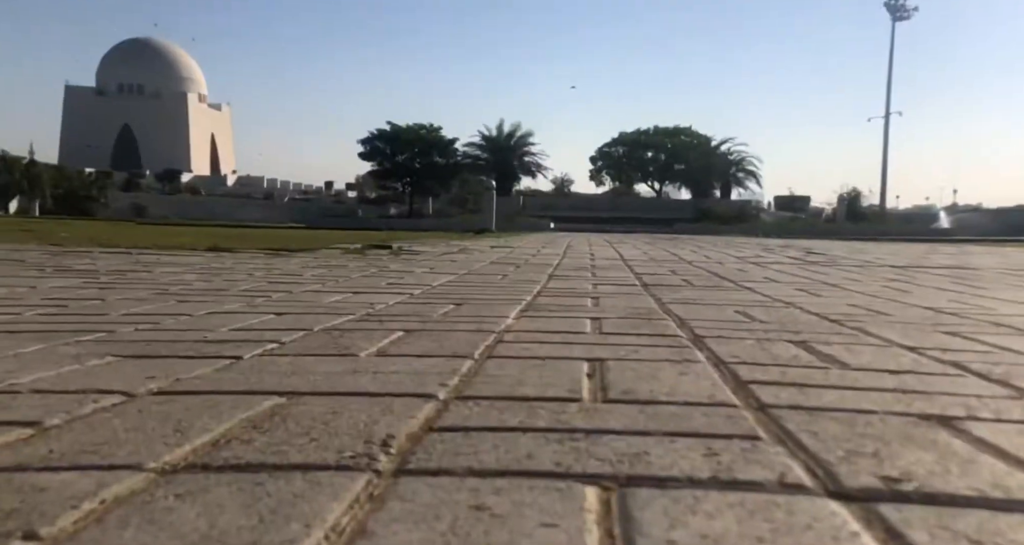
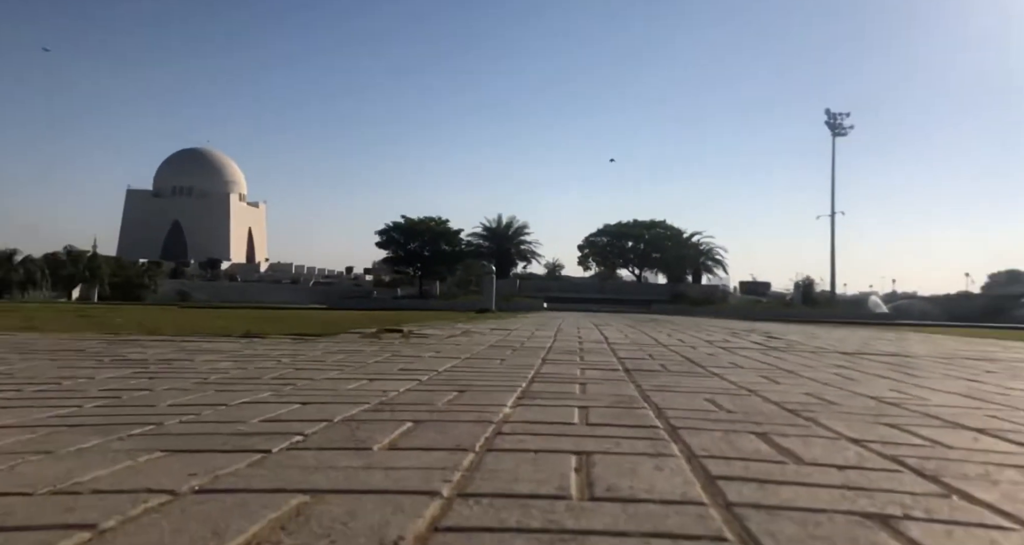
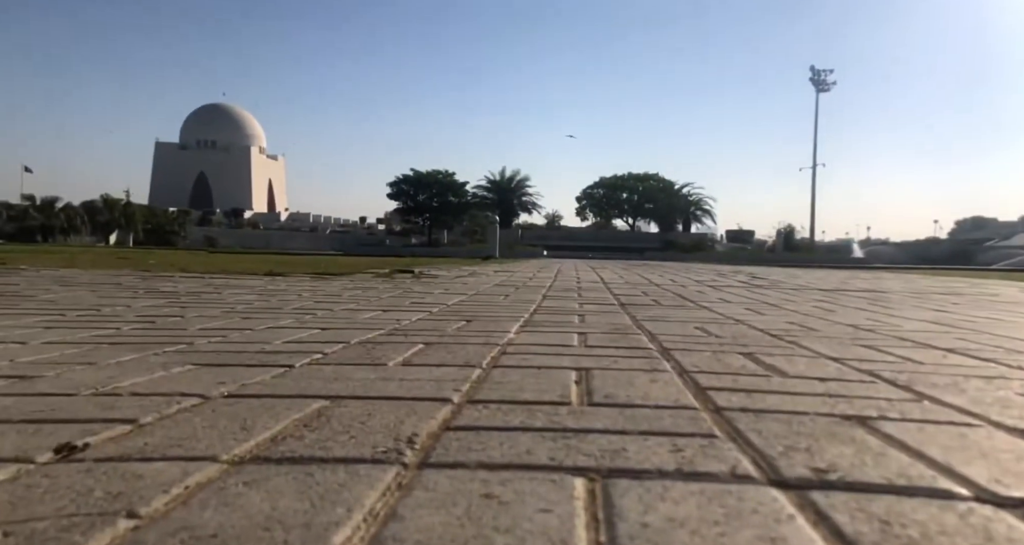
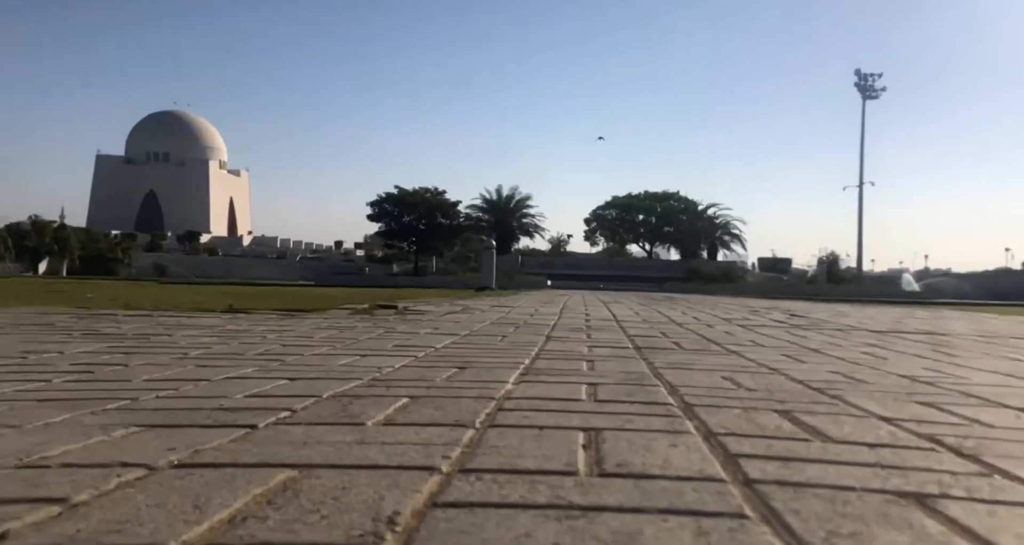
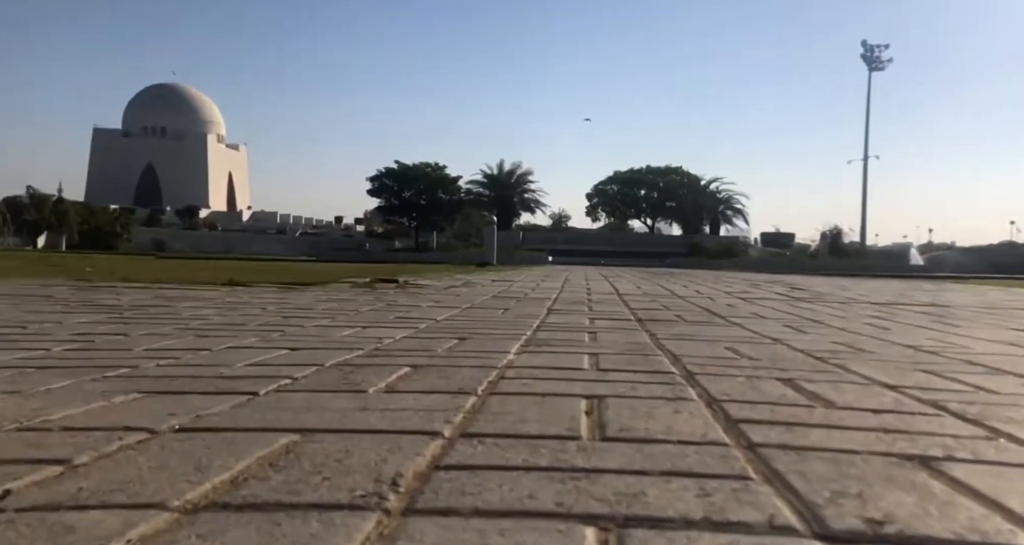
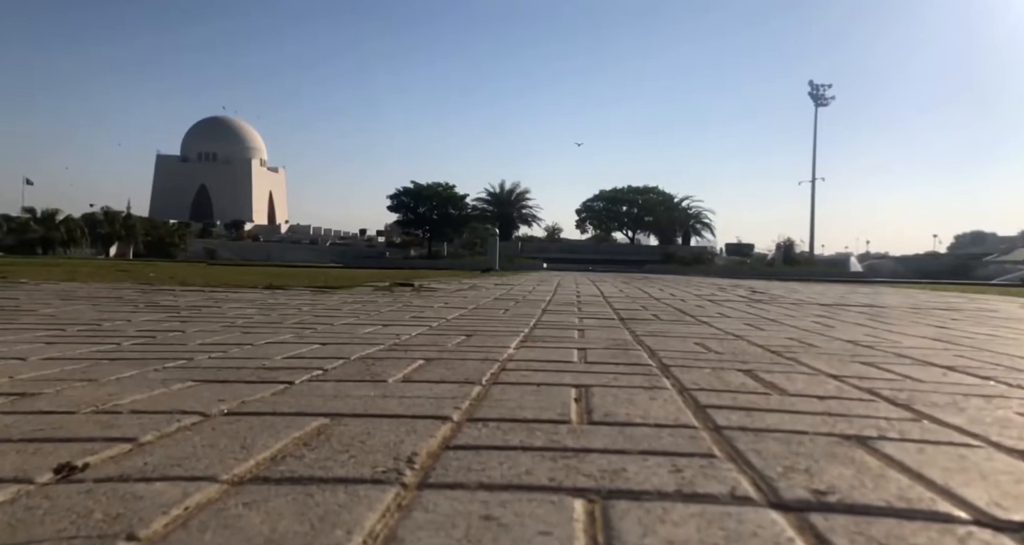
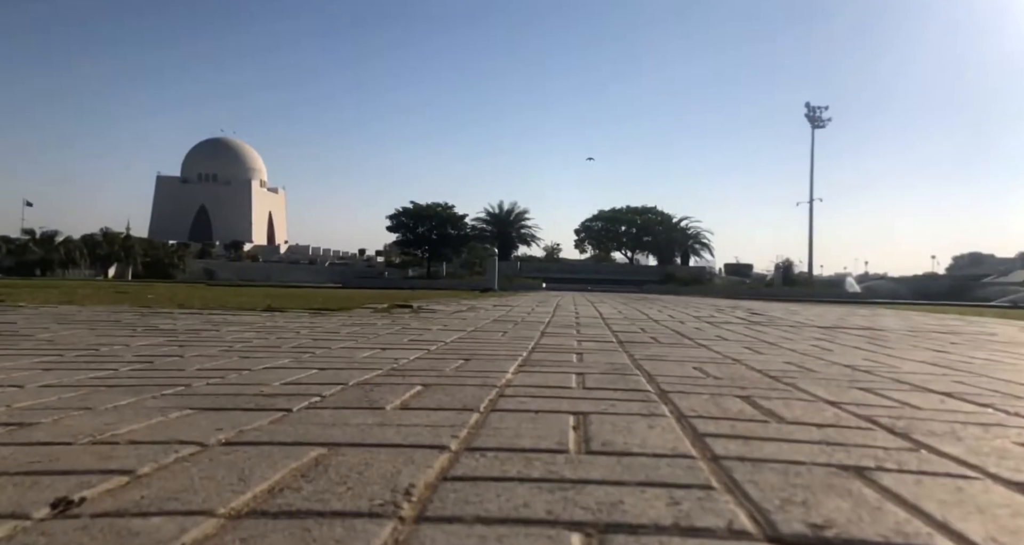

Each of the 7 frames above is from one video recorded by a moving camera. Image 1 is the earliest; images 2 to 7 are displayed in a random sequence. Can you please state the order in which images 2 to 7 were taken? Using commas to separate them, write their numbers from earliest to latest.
3, 5, 6, 4, 7, 2
